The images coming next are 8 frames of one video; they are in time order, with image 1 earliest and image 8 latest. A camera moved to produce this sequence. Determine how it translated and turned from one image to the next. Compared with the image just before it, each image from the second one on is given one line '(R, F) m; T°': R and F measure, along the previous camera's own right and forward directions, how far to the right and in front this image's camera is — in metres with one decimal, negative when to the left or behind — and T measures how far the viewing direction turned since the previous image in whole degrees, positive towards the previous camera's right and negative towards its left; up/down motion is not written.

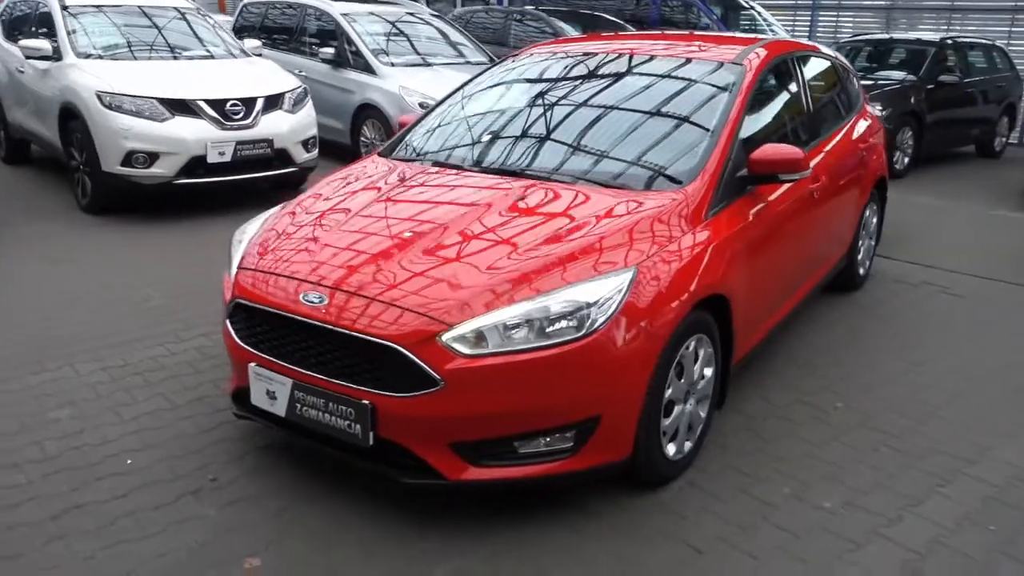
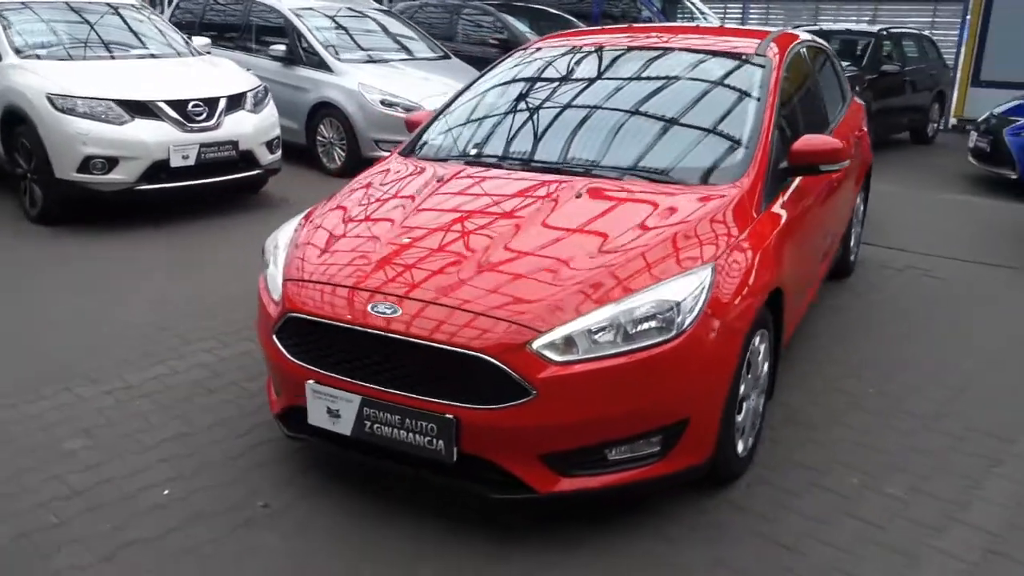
(-0.5, +0.1) m; +6°
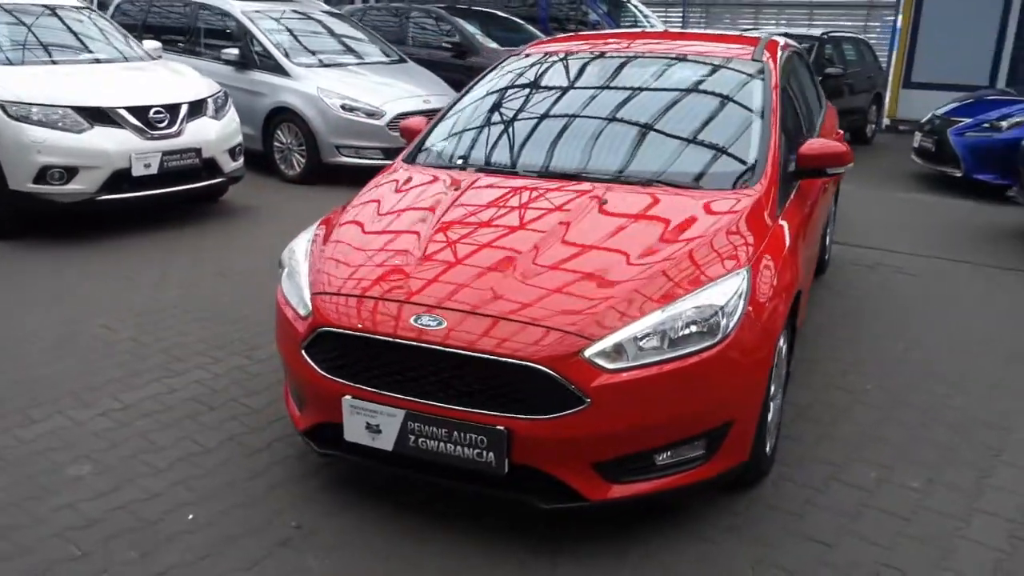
(-0.4, 0.0) m; +5°
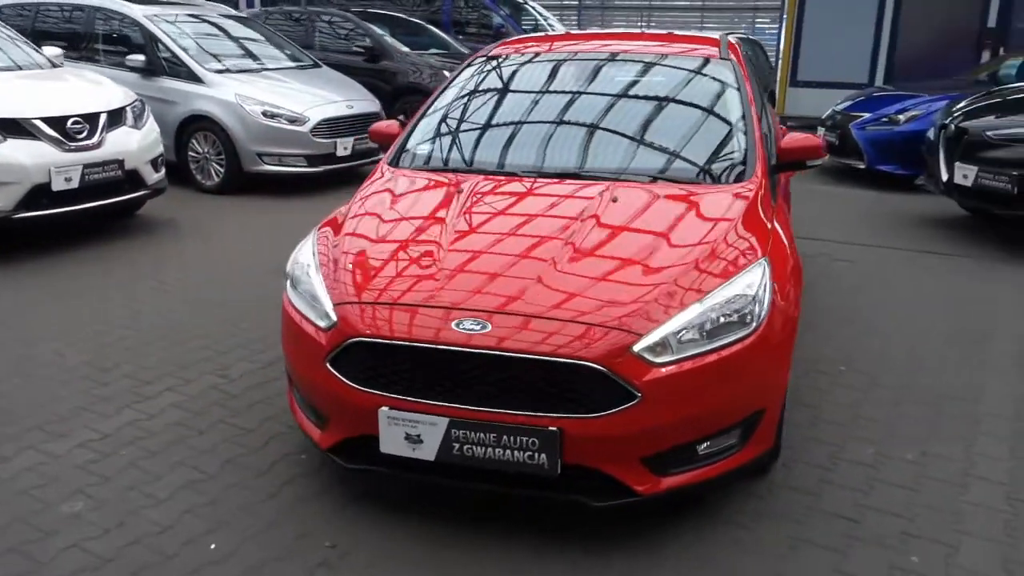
(-0.5, +0.1) m; +8°
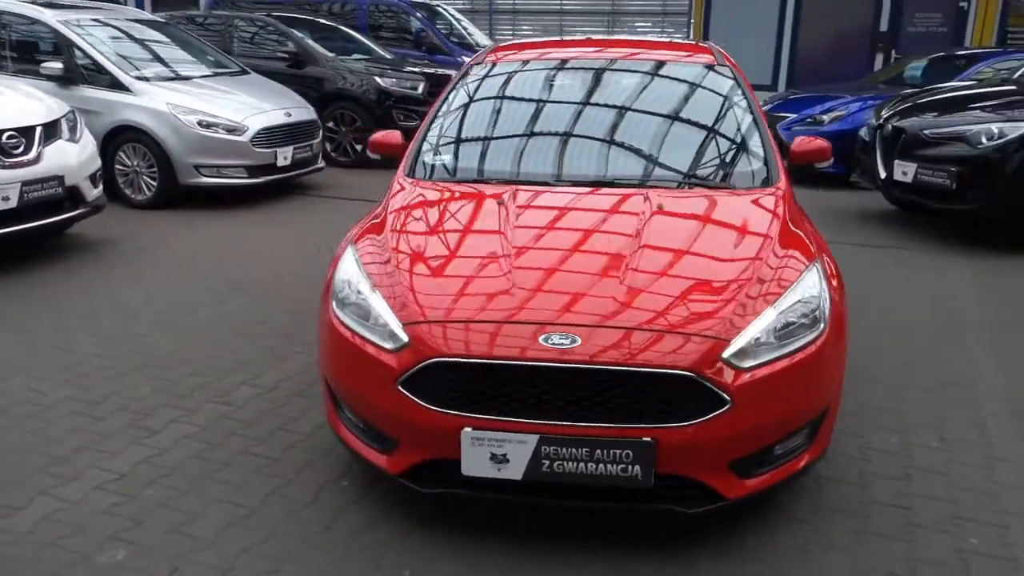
(-0.6, +0.1) m; +7°
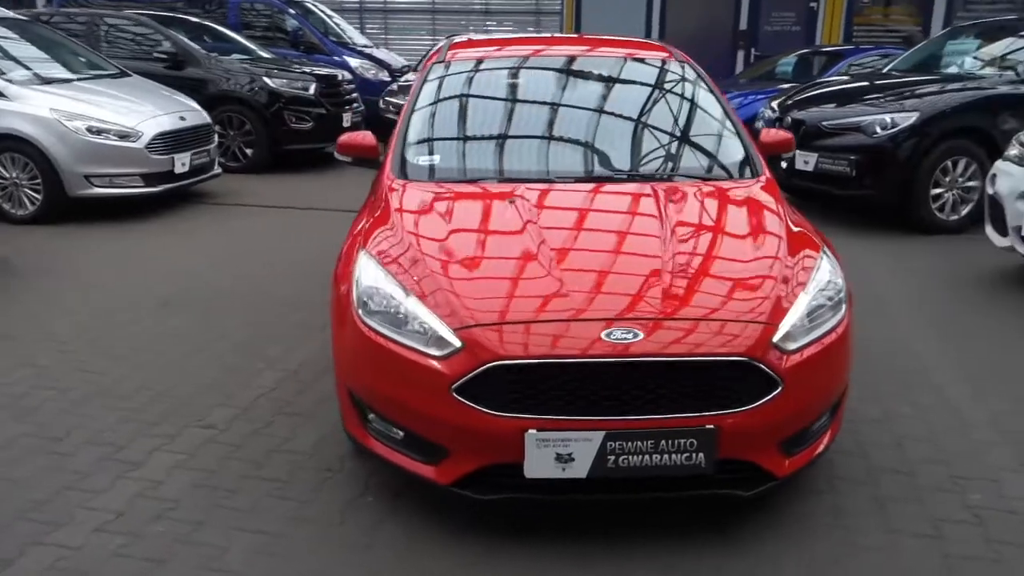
(-0.7, +0.1) m; +10°
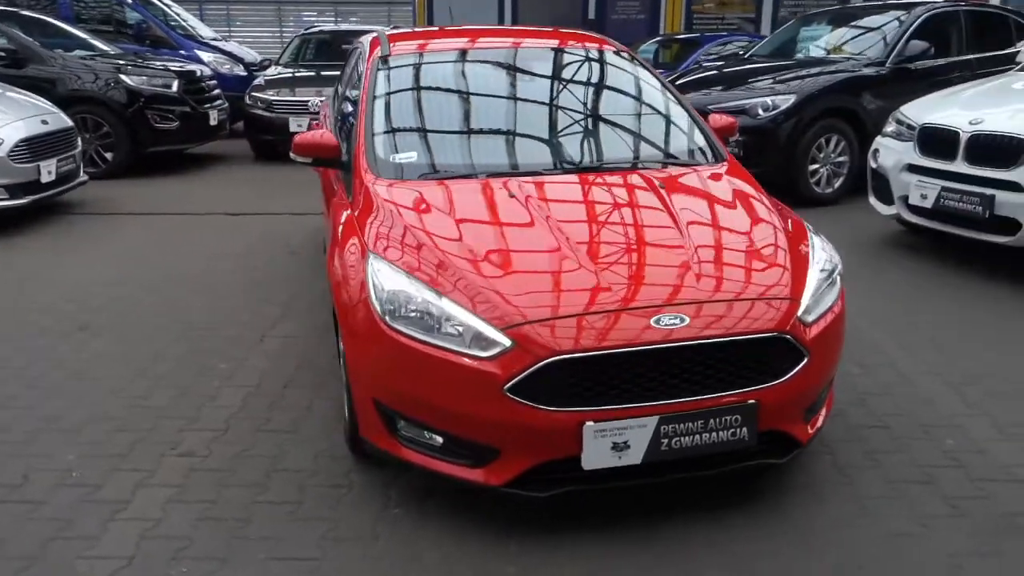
(-0.7, +0.1) m; +11°
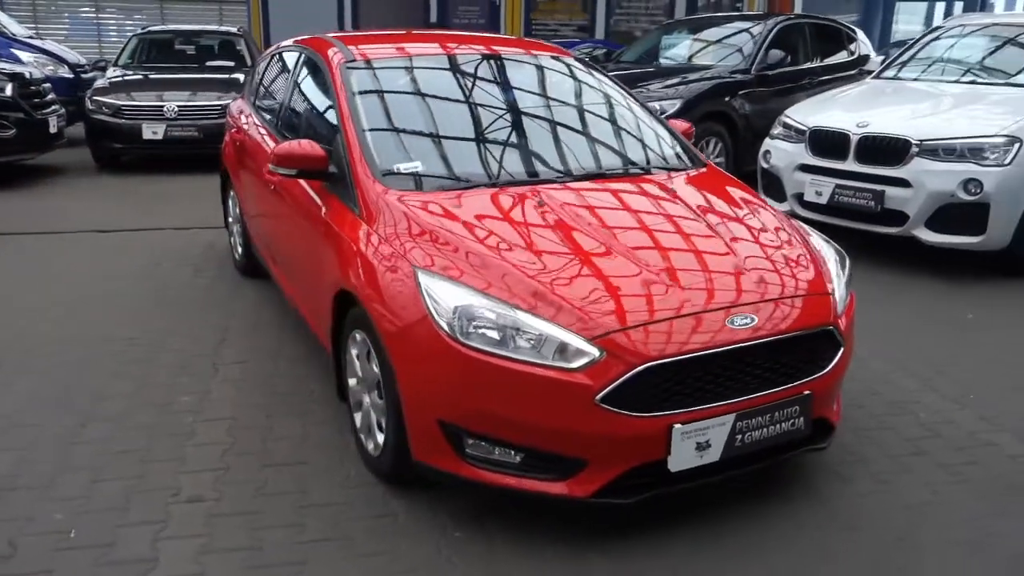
(-0.9, +0.1) m; +13°
